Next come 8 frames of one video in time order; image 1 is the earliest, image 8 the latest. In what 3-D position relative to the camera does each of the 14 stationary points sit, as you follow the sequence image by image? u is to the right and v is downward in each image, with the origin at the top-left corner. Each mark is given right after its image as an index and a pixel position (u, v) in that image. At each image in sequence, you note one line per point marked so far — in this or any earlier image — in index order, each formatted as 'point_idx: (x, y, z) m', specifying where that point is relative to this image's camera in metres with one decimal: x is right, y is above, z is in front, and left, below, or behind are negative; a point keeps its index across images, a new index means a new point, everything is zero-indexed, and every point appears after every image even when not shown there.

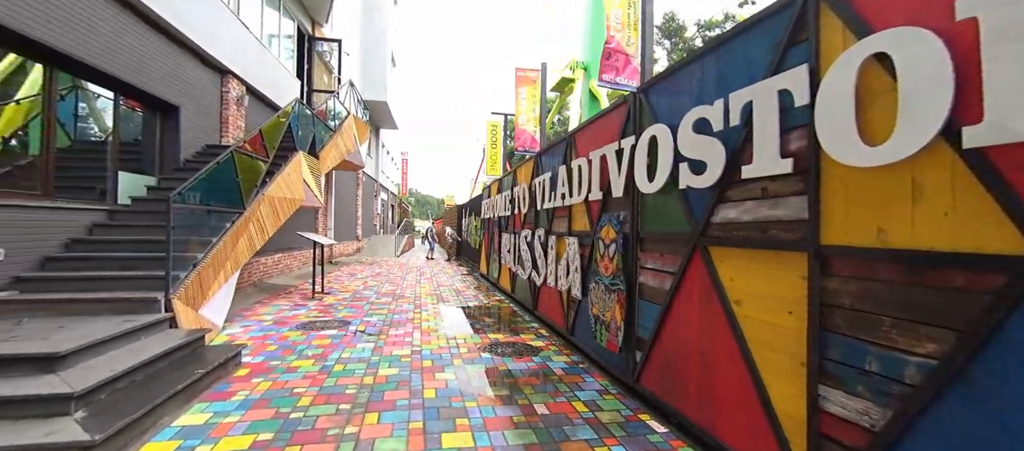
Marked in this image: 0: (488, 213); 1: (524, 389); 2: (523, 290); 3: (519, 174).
0: (-0.9, +0.4, +12.2) m
1: (+0.1, -1.5, +3.7) m
2: (+0.2, -1.2, +7.8) m
3: (+0.1, +1.1, +8.5) m
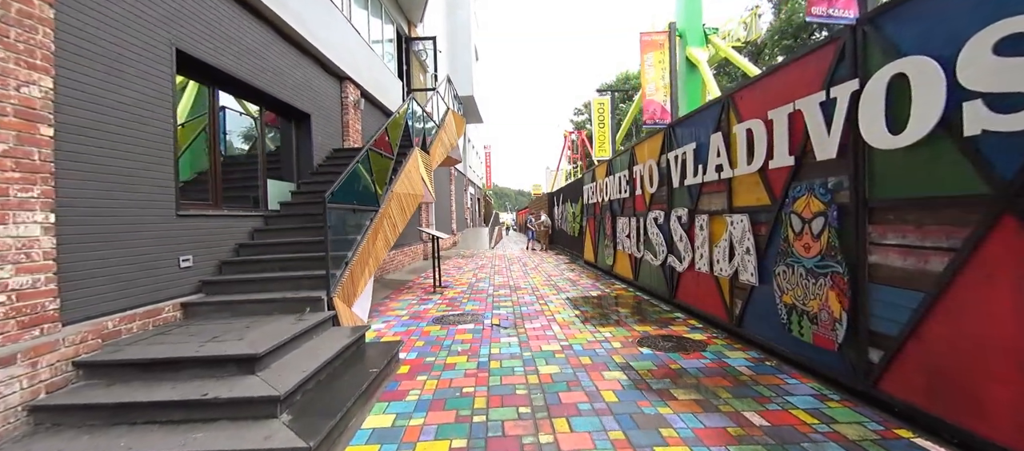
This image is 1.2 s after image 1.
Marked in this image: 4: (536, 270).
0: (+2.2, +0.8, +11.6) m
1: (+1.6, -1.3, +3.1) m
2: (+2.5, -0.9, +7.2) m
3: (+2.4, +1.4, +7.8) m
4: (+0.7, -1.3, +12.4) m
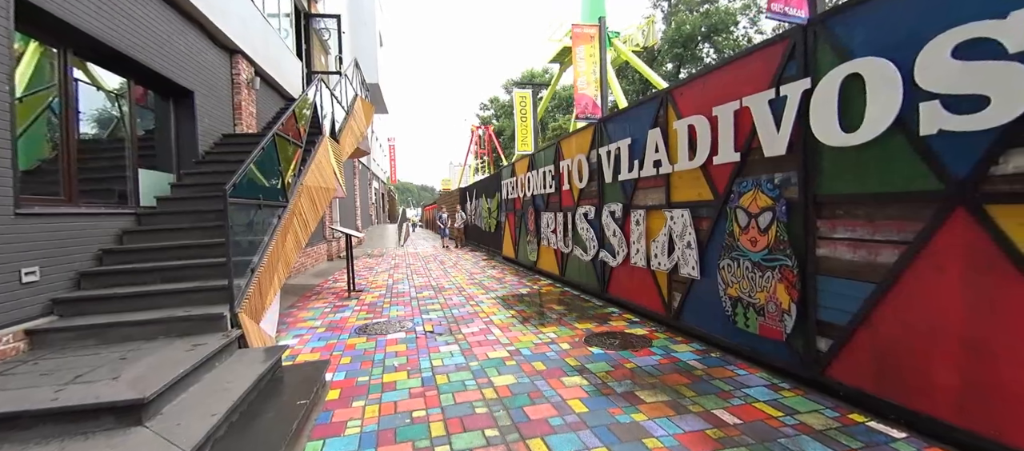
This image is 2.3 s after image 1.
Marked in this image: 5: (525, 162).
0: (0.0, +0.9, +11.5) m
1: (+1.3, -1.3, +3.1) m
2: (+1.2, -0.8, +7.2) m
3: (+1.0, +1.5, +7.8) m
4: (-1.6, -1.2, +12.0) m
5: (+0.3, +1.6, +10.2) m
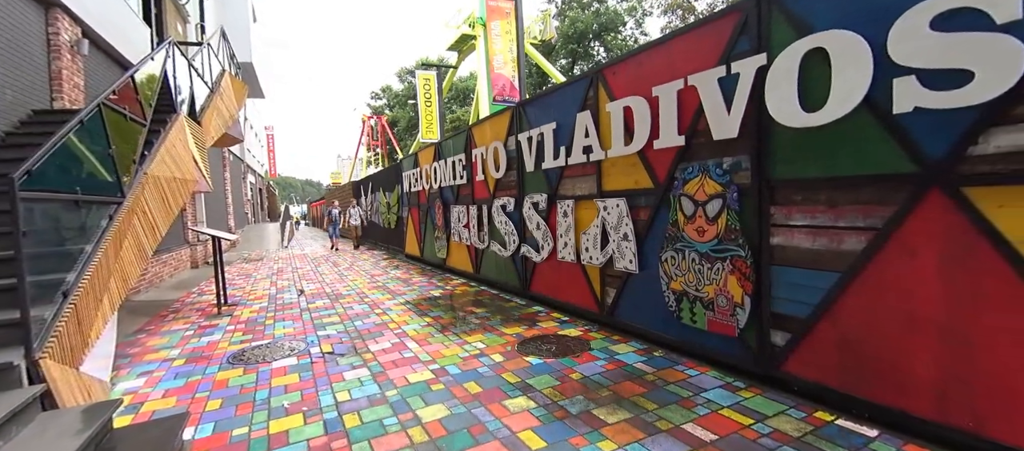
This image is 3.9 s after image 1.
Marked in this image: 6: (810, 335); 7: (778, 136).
0: (-2.5, +1.0, +10.5) m
1: (+0.9, -1.2, +2.7) m
2: (-0.2, -0.7, +6.7) m
3: (-0.6, +1.6, +7.1) m
4: (-4.1, -1.1, +10.6) m
5: (-1.9, +1.7, +9.3) m
6: (+1.9, -0.7, +2.6) m
7: (+1.8, +0.6, +2.7) m
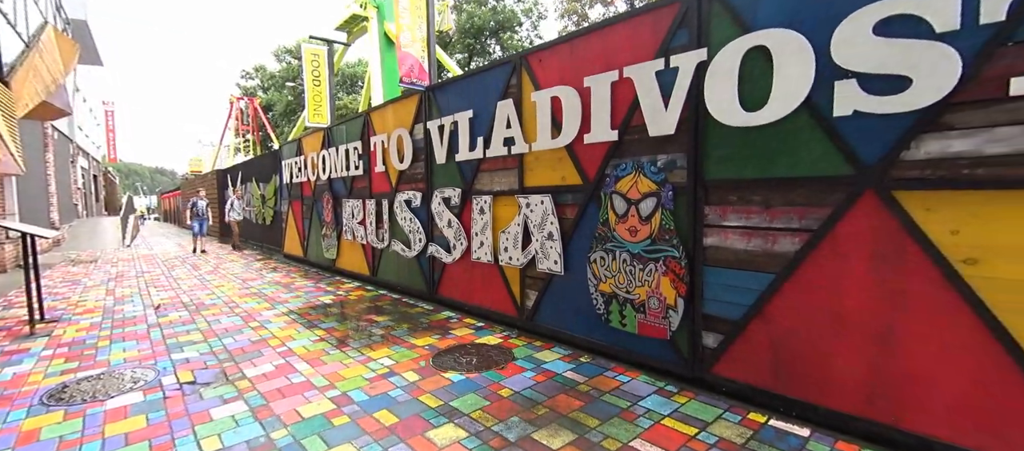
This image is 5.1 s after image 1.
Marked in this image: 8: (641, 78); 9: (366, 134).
0: (-4.8, +1.1, +9.1) m
1: (+0.4, -1.2, +2.5) m
2: (-1.6, -0.7, +6.1) m
3: (-2.1, +1.7, +6.3) m
4: (-6.4, -1.0, +8.8) m
5: (-3.9, +1.8, +8.1) m
6: (+1.5, -0.7, +2.6) m
7: (+1.3, +0.6, +2.6) m
8: (+0.9, +1.1, +3.0) m
9: (-2.4, +1.5, +6.6) m
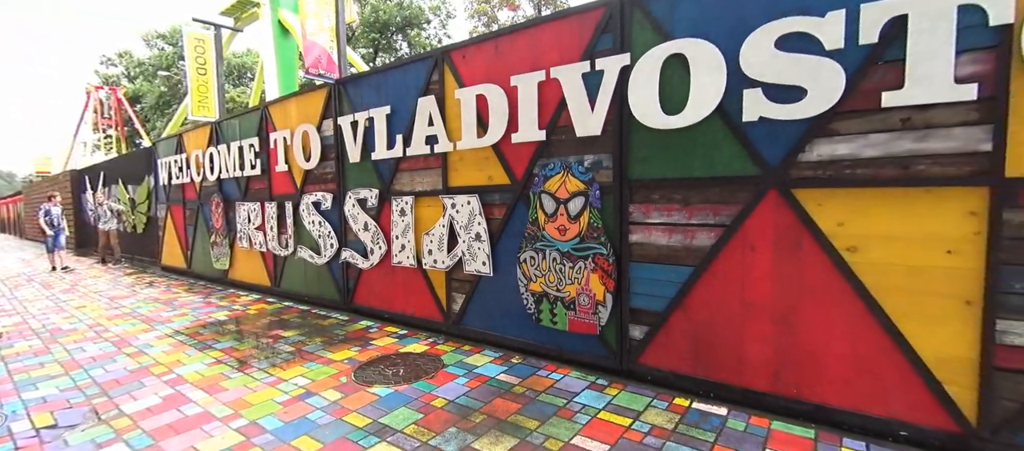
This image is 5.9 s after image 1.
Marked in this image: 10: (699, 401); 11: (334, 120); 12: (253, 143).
0: (-6.5, +1.0, +7.8) m
1: (+0.1, -1.2, +2.4) m
2: (-2.7, -0.7, +5.5) m
3: (-3.3, +1.6, +5.7) m
4: (-7.9, -1.2, +7.2) m
5: (-5.4, +1.7, +7.0) m
6: (+1.0, -0.7, +2.8) m
7: (+0.9, +0.6, +2.8) m
8: (+0.4, +1.1, +3.0) m
9: (-3.6, +1.4, +5.9) m
10: (+1.2, -1.1, +2.6) m
11: (-2.1, +1.3, +4.9) m
12: (-3.8, +1.2, +6.0) m
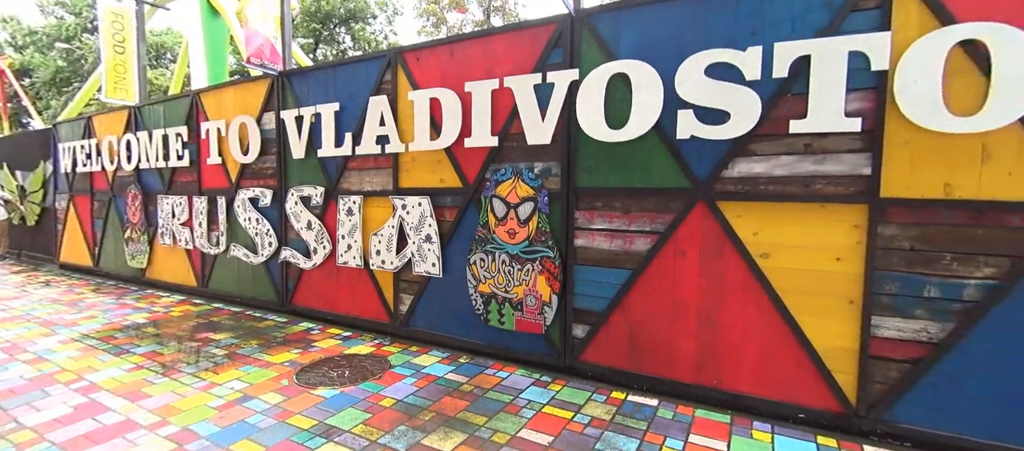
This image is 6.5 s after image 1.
0: (-7.4, +1.1, +7.0) m
1: (-0.2, -1.2, +2.5) m
2: (-3.4, -0.7, +5.2) m
3: (-3.9, +1.7, +5.3) m
4: (-8.8, -1.0, +6.2) m
5: (-6.2, +1.7, +6.4) m
6: (+0.7, -0.7, +3.0) m
7: (+0.5, +0.6, +3.0) m
8: (+0.1, +1.1, +3.1) m
9: (-4.3, +1.5, +5.5) m
10: (+0.9, -1.2, +2.8) m
11: (-2.7, +1.3, +4.7) m
12: (-4.5, +1.3, +5.6) m
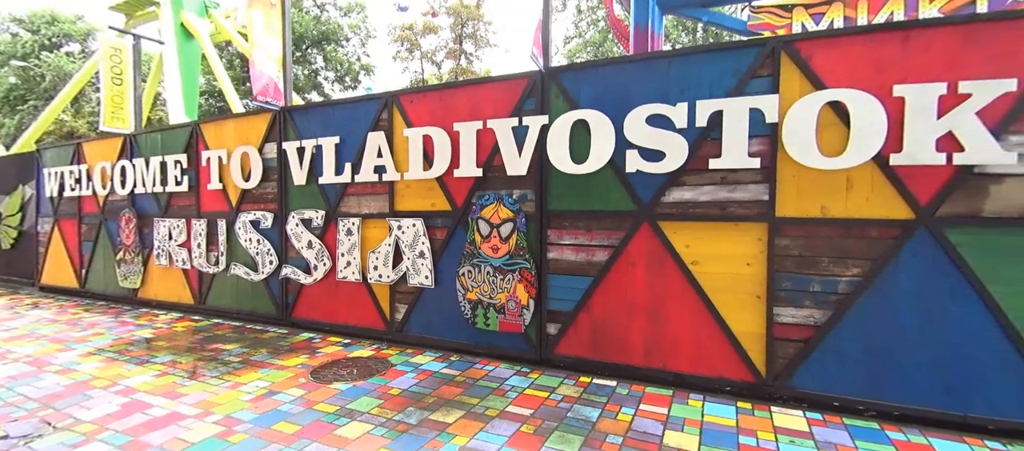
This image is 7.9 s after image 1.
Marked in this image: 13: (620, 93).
0: (-7.8, +0.7, +7.2) m
1: (-0.3, -1.3, +3.1) m
2: (-3.7, -1.0, +5.6) m
3: (-4.2, +1.4, +5.7) m
4: (-9.1, -1.4, +6.2) m
5: (-6.6, +1.4, +6.6) m
6: (+0.5, -0.9, +3.6) m
7: (+0.4, +0.4, +3.6) m
8: (-0.1, +0.9, +3.8) m
9: (-4.6, +1.2, +5.9) m
10: (+0.7, -1.3, +3.5) m
11: (-3.0, +1.1, +5.2) m
12: (-4.9, +1.0, +5.9) m
13: (+0.9, +1.1, +3.4) m
